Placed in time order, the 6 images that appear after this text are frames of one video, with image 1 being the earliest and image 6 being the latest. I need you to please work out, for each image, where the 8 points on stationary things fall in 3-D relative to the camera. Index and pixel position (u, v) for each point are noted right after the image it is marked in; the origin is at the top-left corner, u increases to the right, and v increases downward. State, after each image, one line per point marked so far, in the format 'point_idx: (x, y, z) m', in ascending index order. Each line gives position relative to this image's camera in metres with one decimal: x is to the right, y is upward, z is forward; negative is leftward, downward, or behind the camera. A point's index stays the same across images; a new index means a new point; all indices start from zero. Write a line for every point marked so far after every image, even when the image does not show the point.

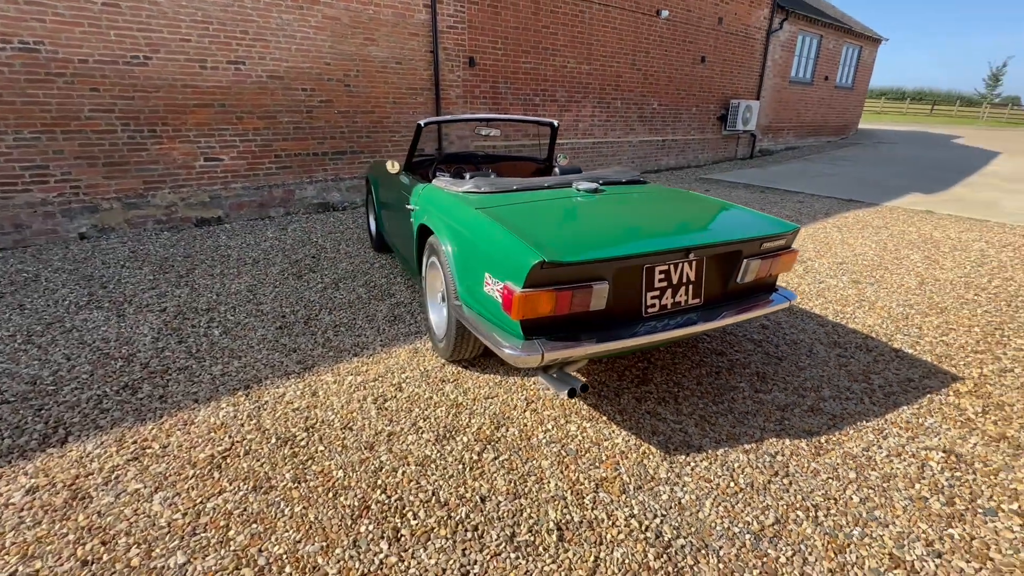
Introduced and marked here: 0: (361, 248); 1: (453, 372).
0: (-1.6, +0.4, +5.0) m
1: (-0.3, -0.5, +2.6) m
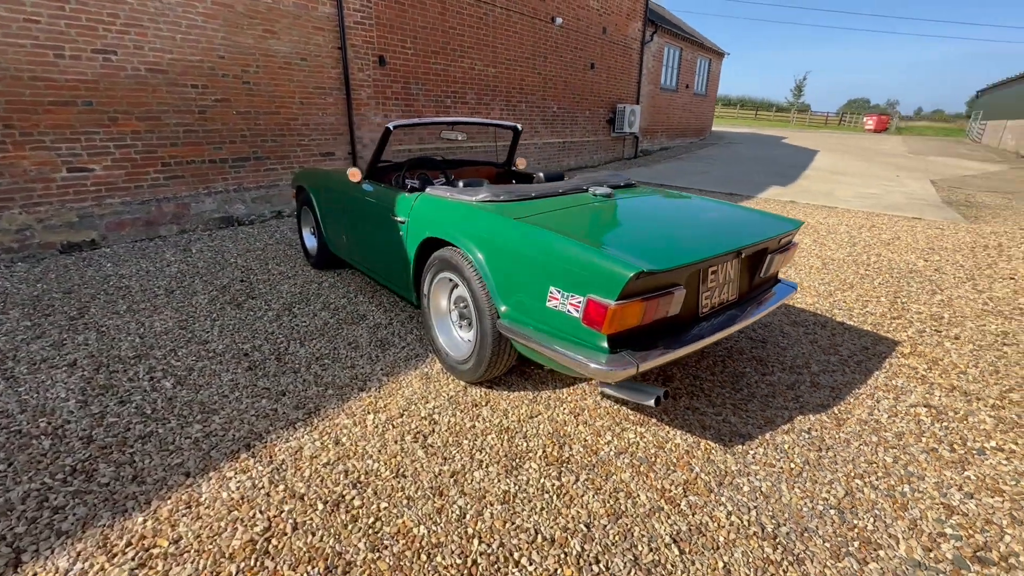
0: (-2.1, +0.2, +4.5) m
1: (-0.2, -0.6, +2.4) m
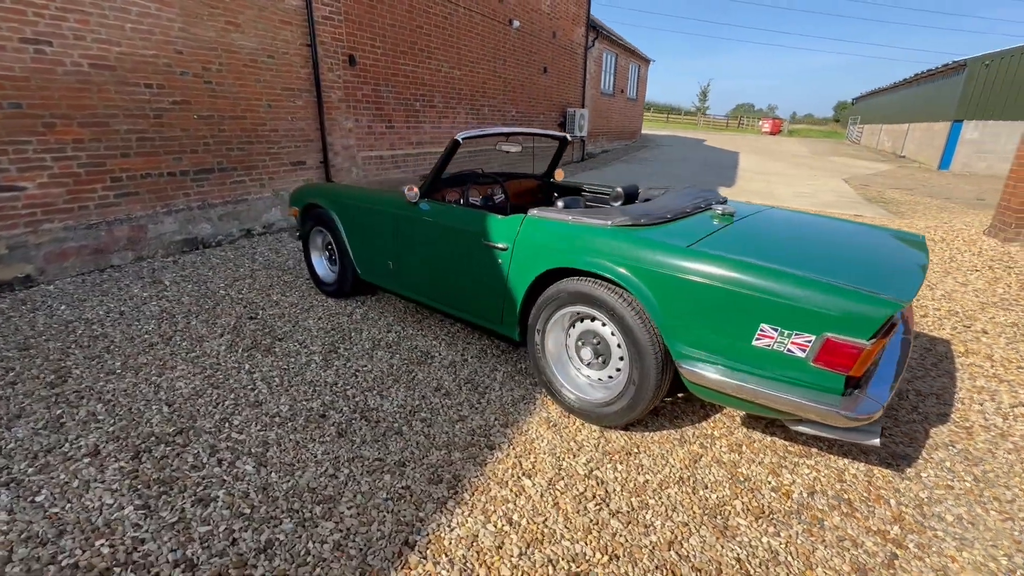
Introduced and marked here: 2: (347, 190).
0: (-1.7, -0.1, +3.9) m
1: (+0.5, -0.7, +2.2) m
2: (-1.2, +0.7, +3.6) m
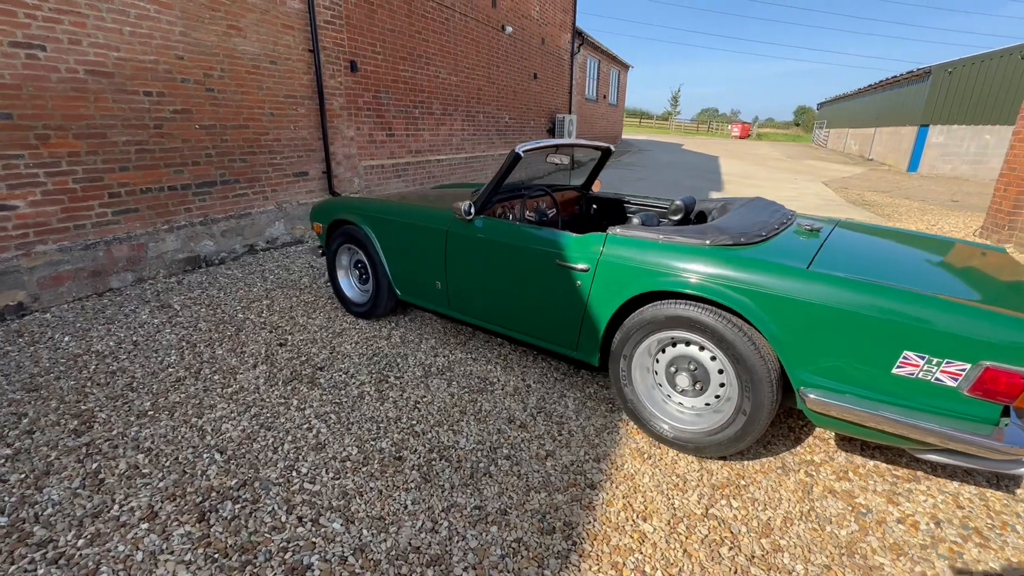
0: (-1.4, -0.2, +3.7) m
1: (+1.0, -0.8, +2.1) m
2: (-0.9, +0.6, +3.3) m
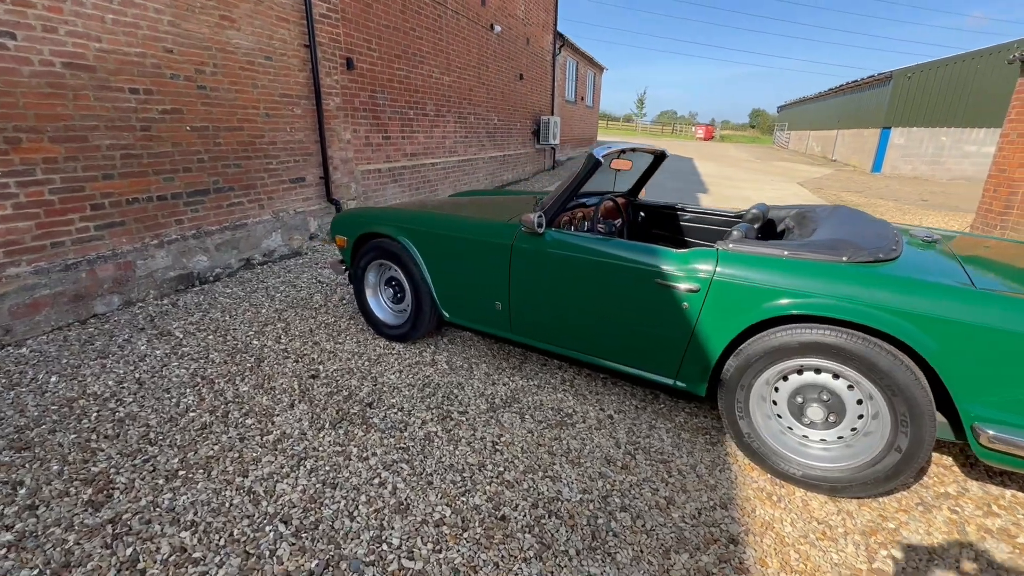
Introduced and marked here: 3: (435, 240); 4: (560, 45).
0: (-1.0, -0.4, +3.3) m
1: (+1.4, -0.9, +1.9) m
2: (-0.6, +0.5, +3.0) m
3: (-0.5, +0.3, +2.9) m
4: (+1.5, +7.5, +14.4) m
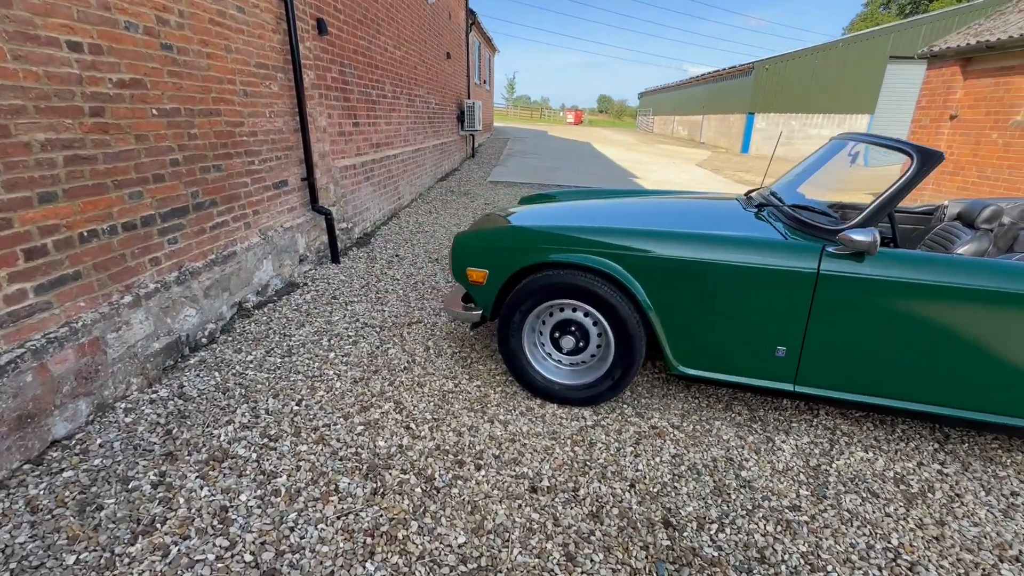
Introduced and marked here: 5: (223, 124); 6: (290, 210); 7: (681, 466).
0: (+0.1, -0.6, +2.4) m
1: (+2.9, -0.9, +1.7) m
2: (+0.6, +0.2, +2.2) m
3: (+0.7, +0.1, +2.1) m
4: (-1.2, +7.6, +13.4) m
5: (-1.9, +1.1, +3.1) m
6: (-1.9, +0.7, +3.9) m
7: (+0.7, -0.8, +2.0) m
